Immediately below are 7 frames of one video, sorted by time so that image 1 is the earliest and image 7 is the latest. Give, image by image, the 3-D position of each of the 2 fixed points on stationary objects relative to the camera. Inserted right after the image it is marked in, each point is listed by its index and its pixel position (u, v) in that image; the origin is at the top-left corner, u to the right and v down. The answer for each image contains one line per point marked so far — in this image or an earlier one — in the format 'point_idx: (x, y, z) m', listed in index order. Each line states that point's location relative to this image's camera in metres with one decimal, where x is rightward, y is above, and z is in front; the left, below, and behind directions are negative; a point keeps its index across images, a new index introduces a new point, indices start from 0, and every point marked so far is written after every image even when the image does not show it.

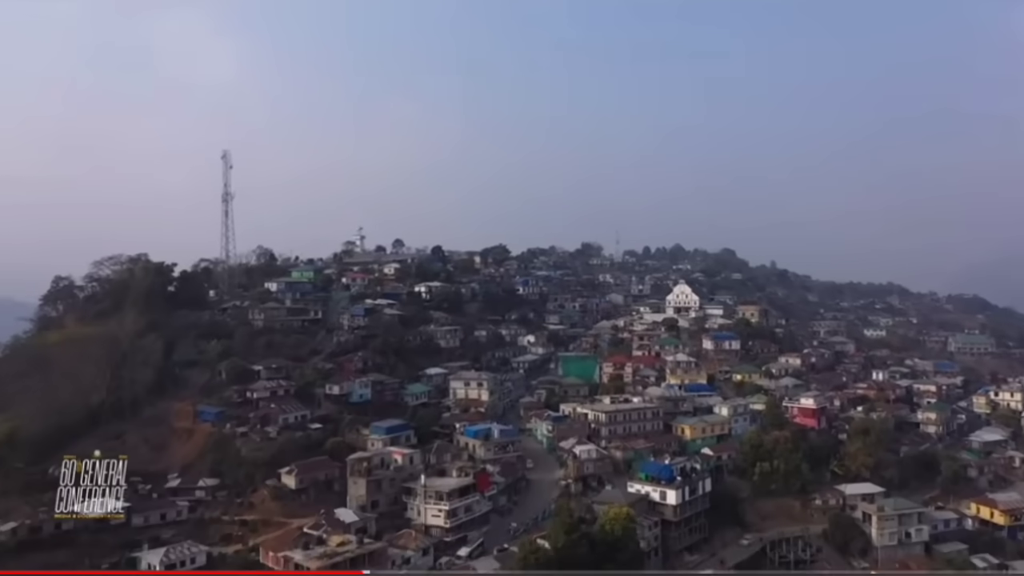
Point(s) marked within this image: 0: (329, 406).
0: (-4.1, -2.6, +17.8) m
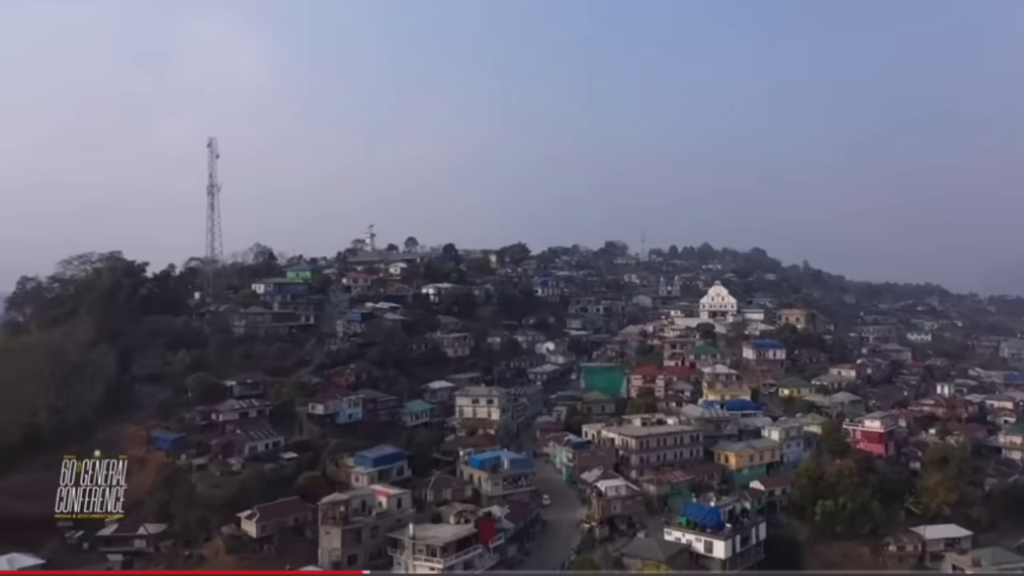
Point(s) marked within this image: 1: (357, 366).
0: (-3.9, -2.7, +15.3) m
1: (-3.5, -1.8, +18.1) m
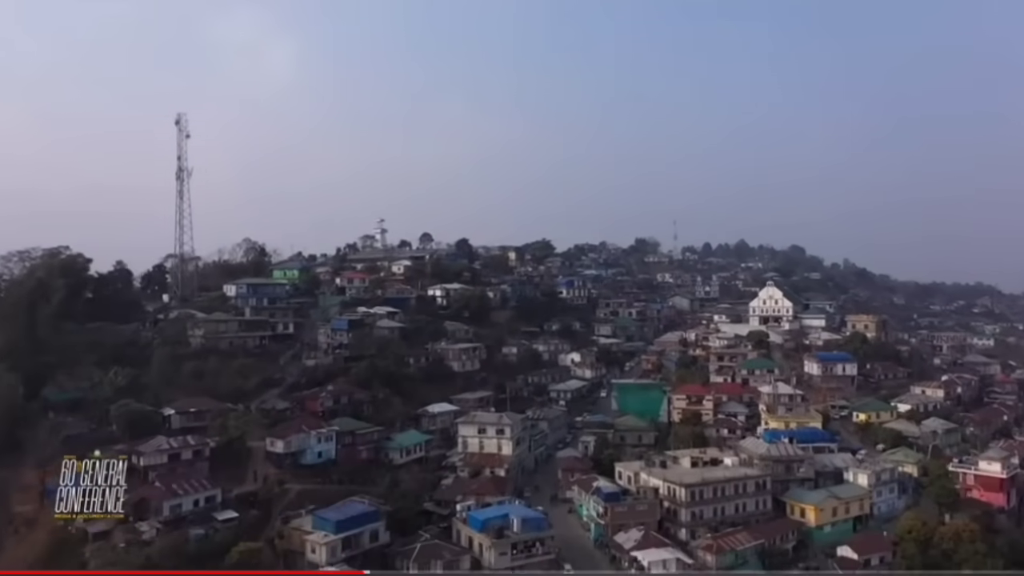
0: (-3.7, -2.8, +11.9) m
1: (-3.2, -1.8, +14.7) m
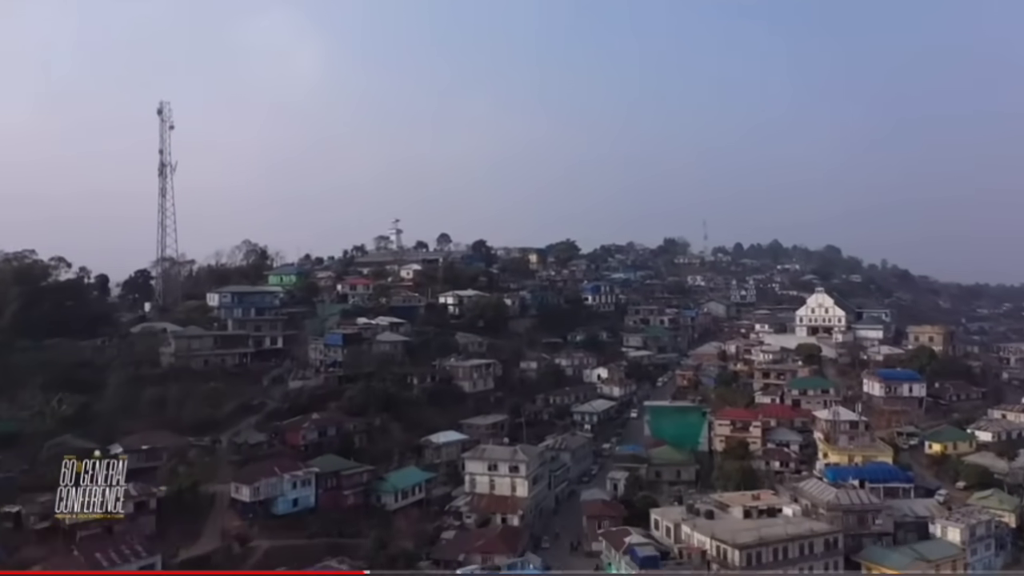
0: (-3.5, -2.9, +9.8) m
1: (-3.0, -2.0, +12.6) m
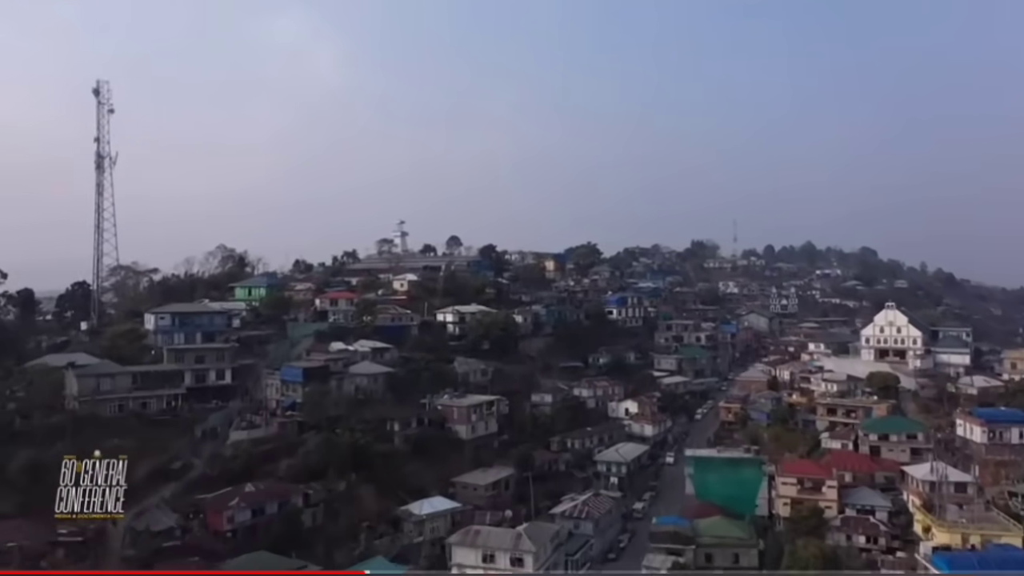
0: (-3.5, -3.2, +6.7) m
1: (-3.0, -2.3, +9.5) m
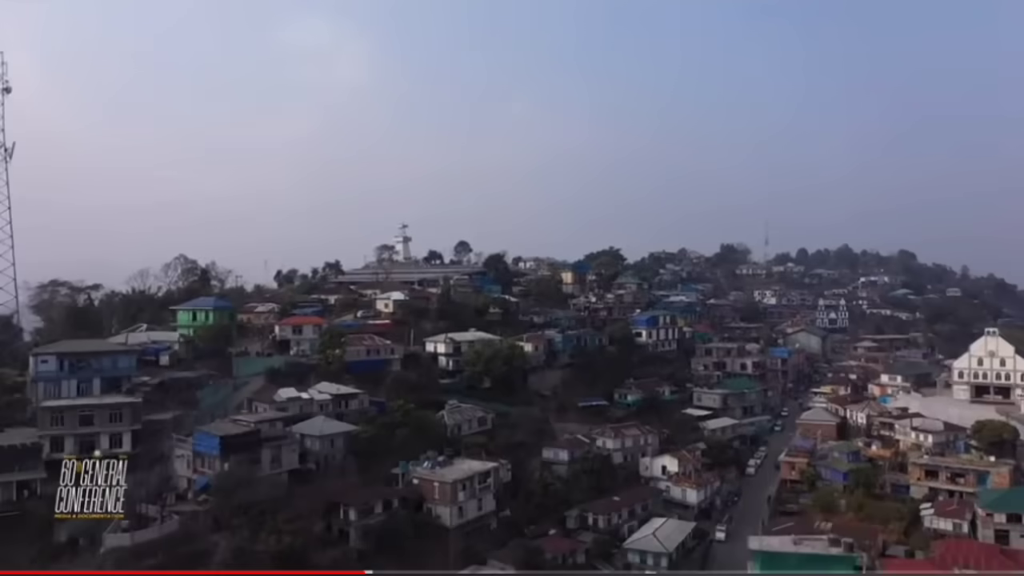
0: (-3.7, -3.6, +3.4) m
1: (-3.0, -2.7, +6.2) m
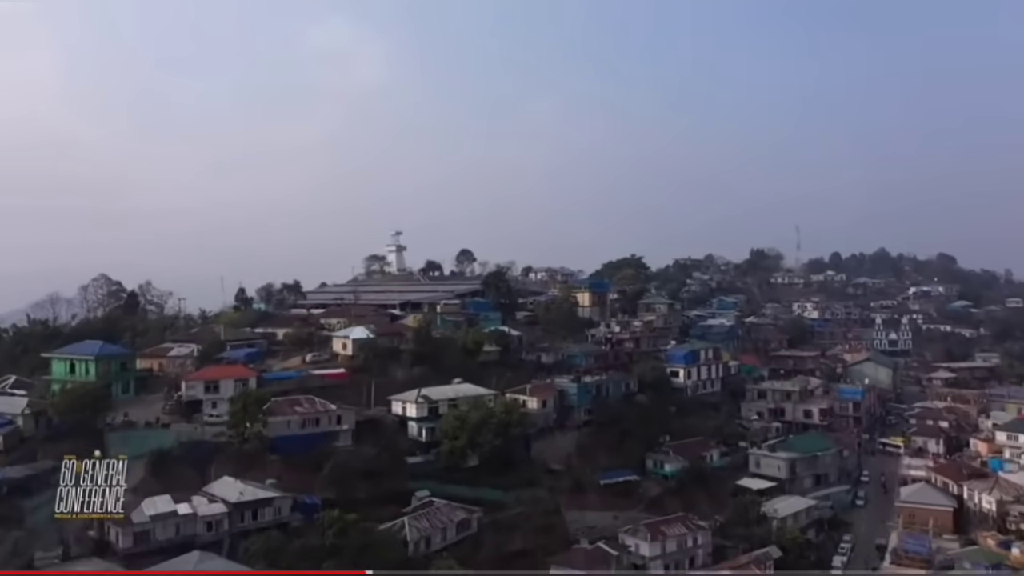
0: (-3.9, -4.1, -0.3) m
1: (-3.2, -3.2, +2.5) m
